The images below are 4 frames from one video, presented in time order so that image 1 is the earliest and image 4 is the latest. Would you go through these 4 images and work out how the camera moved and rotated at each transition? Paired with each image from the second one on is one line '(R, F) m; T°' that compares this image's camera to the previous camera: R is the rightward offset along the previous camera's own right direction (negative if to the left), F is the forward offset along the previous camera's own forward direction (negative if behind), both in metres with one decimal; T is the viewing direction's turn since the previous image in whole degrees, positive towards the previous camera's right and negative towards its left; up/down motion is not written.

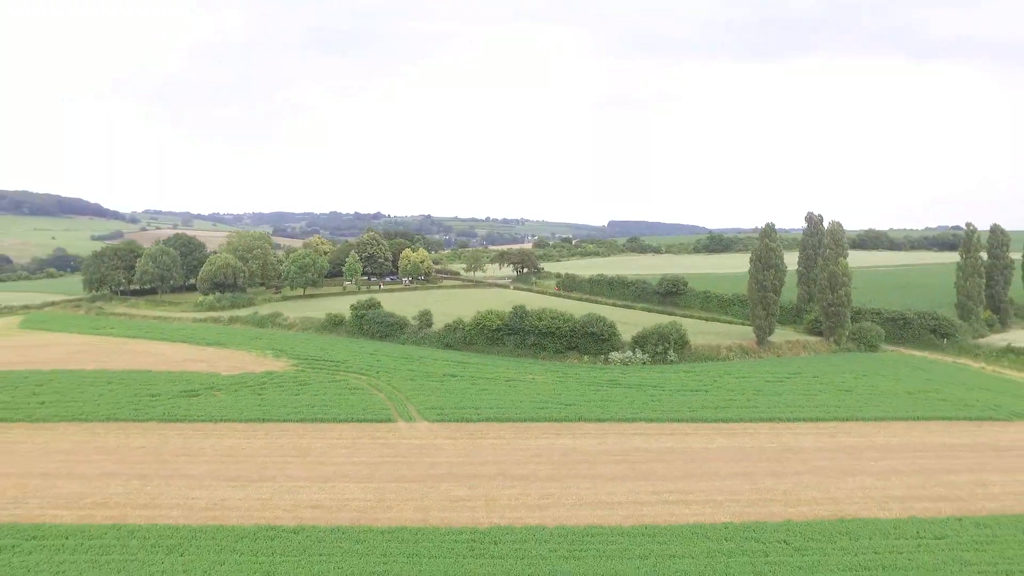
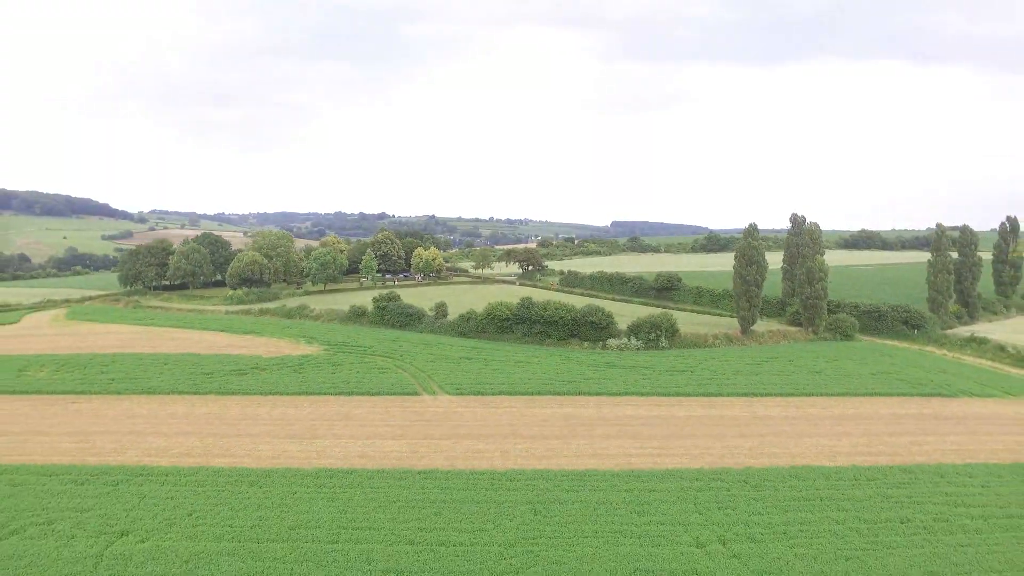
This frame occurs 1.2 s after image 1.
(-0.3, -3.5) m; 0°
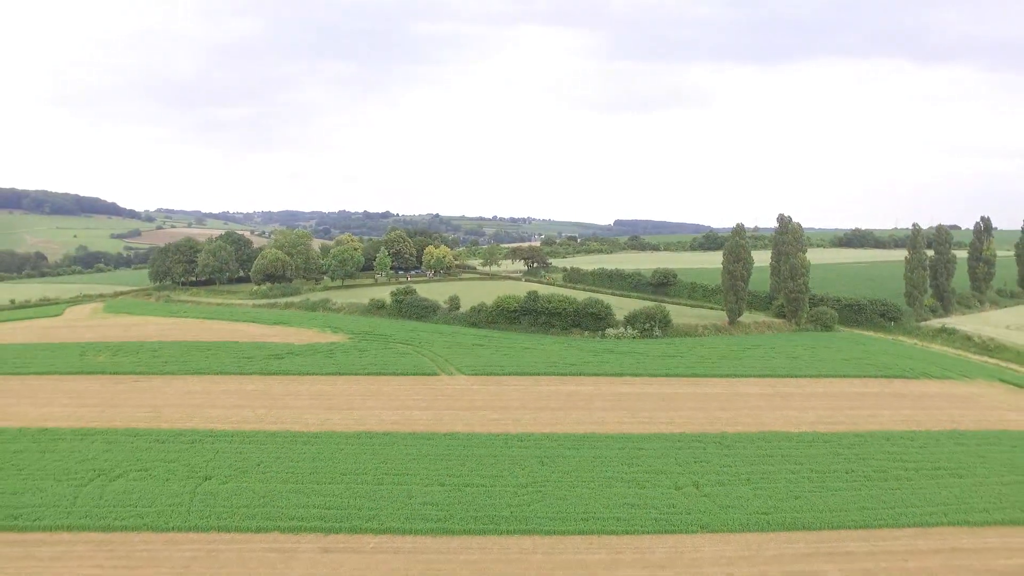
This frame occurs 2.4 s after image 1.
(-0.3, -3.4) m; 0°
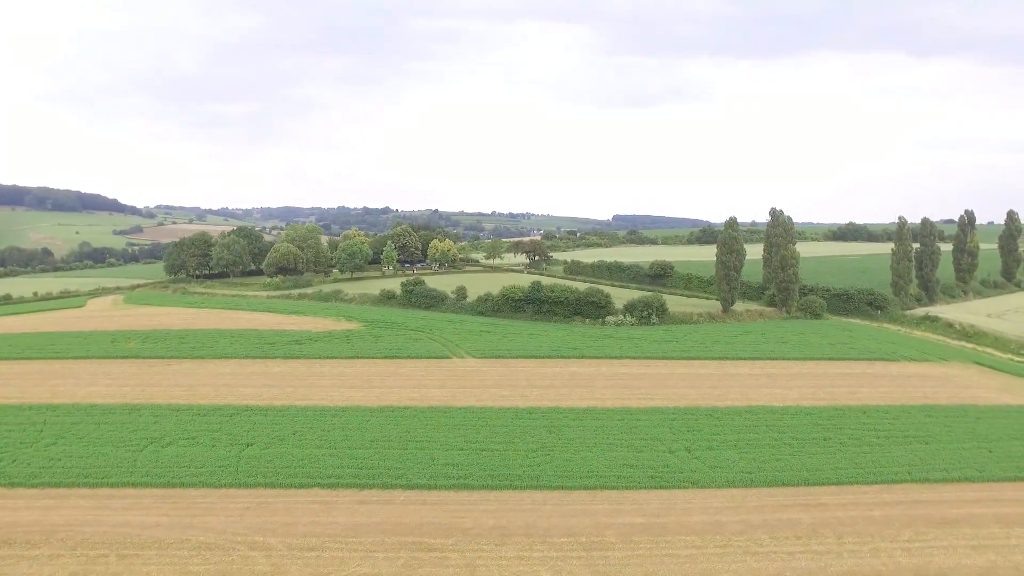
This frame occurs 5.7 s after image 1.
(-0.5, -2.1) m; 0°
